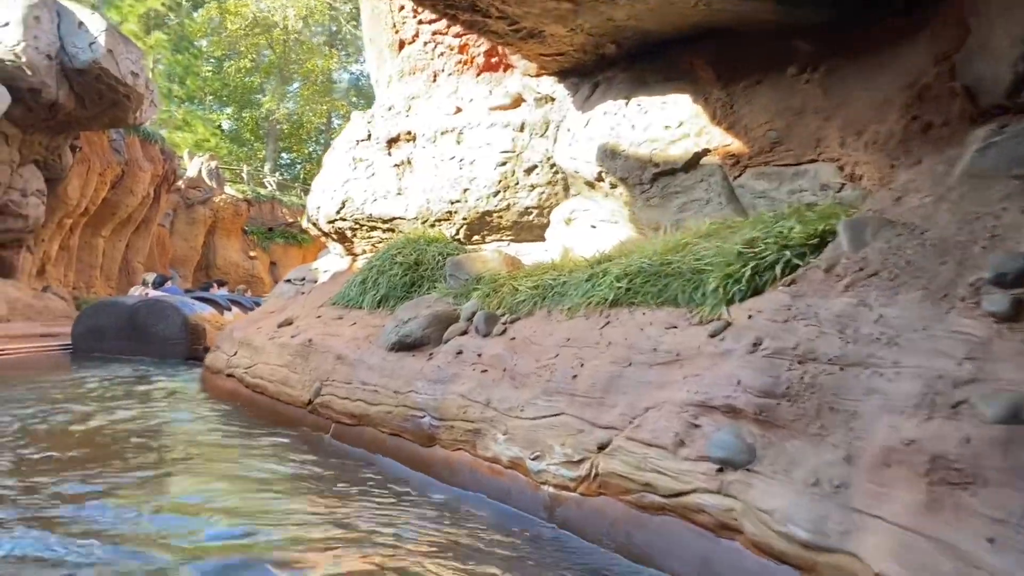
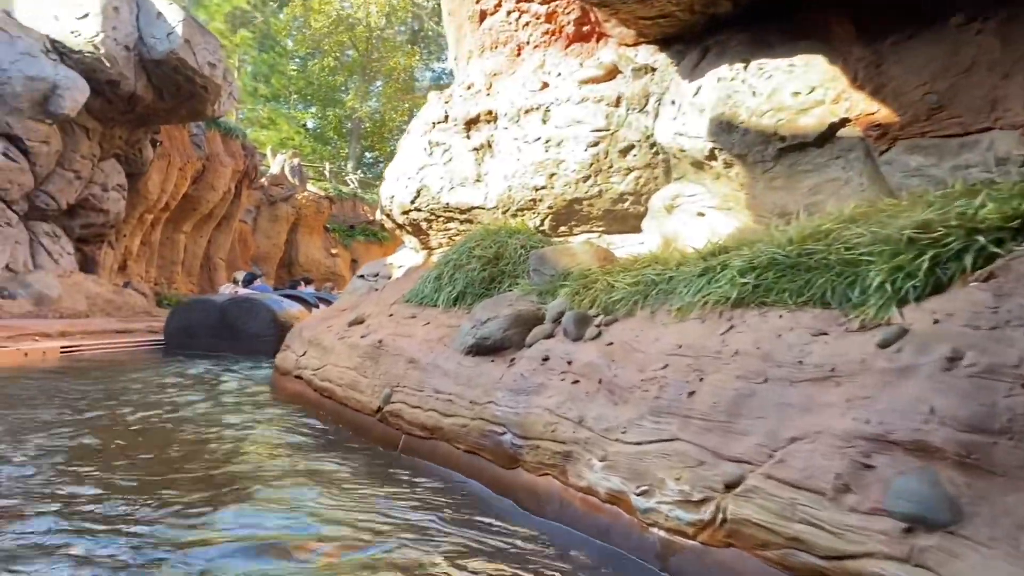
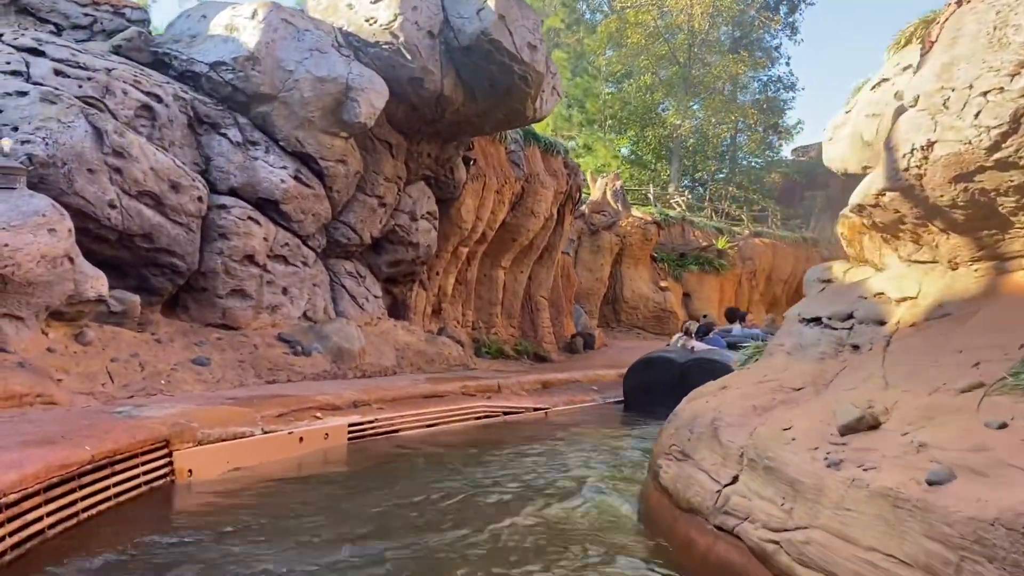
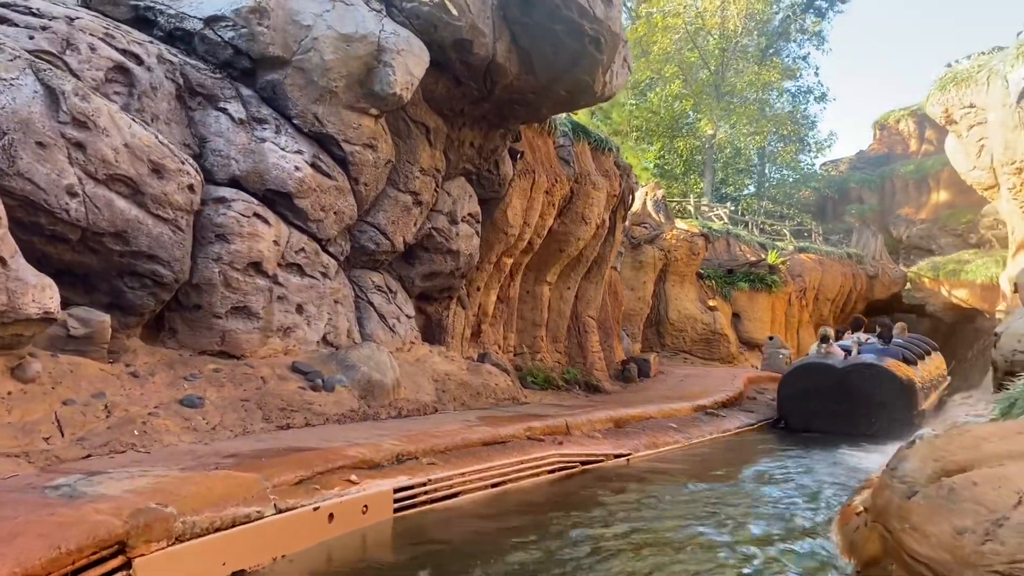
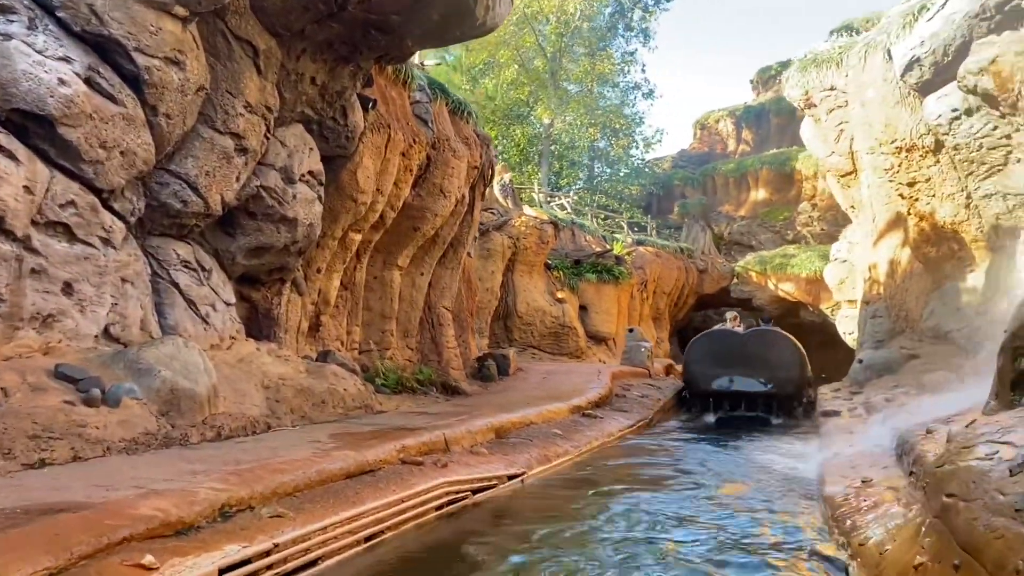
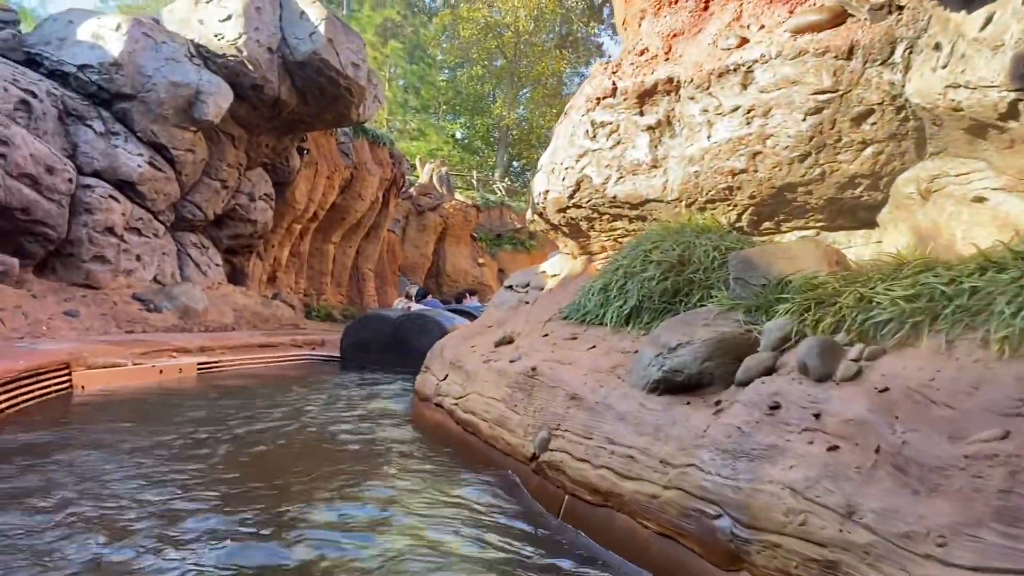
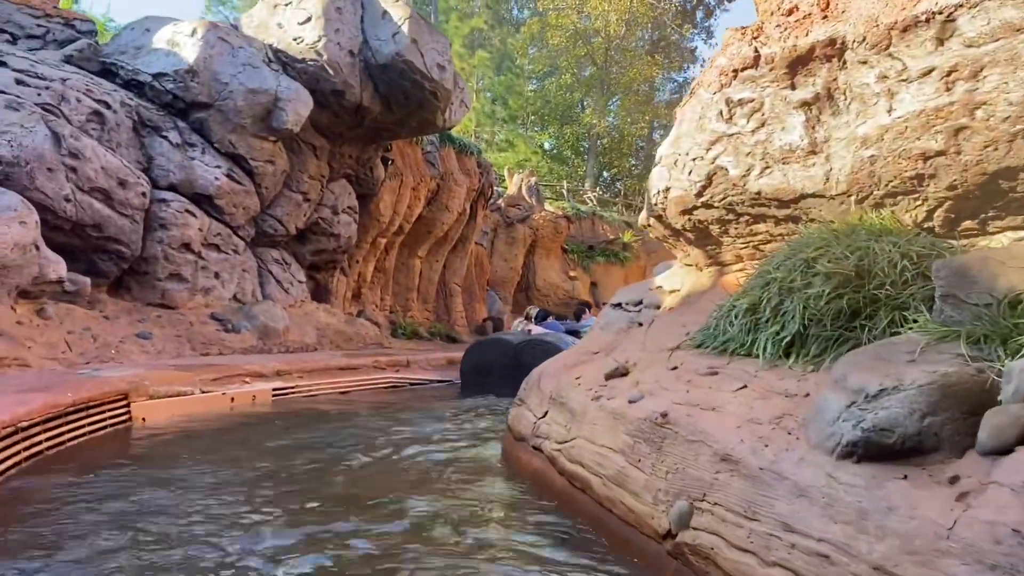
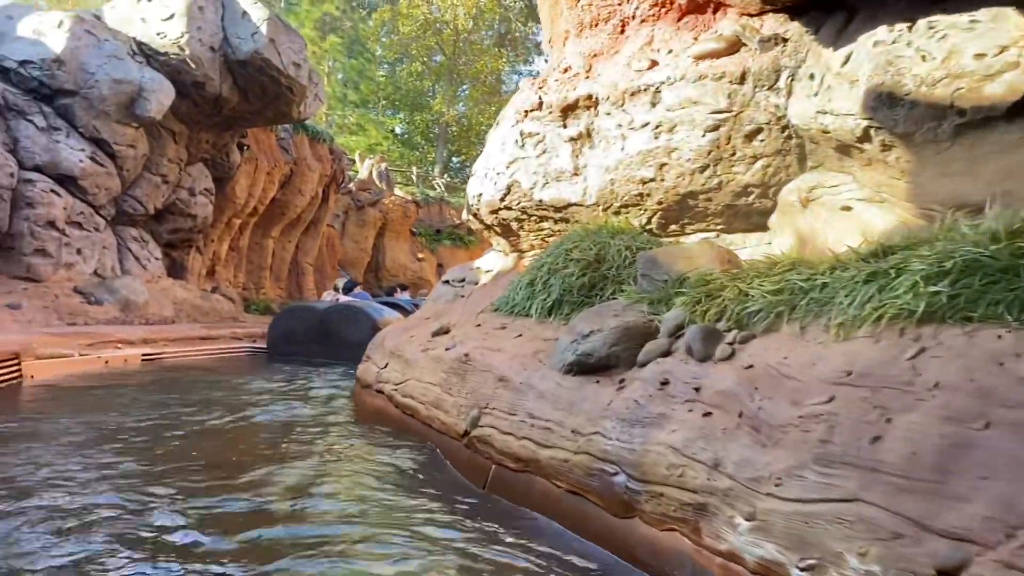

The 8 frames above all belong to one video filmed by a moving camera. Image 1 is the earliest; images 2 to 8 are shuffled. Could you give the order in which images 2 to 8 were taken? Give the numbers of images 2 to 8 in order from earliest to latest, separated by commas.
2, 8, 6, 7, 3, 4, 5
